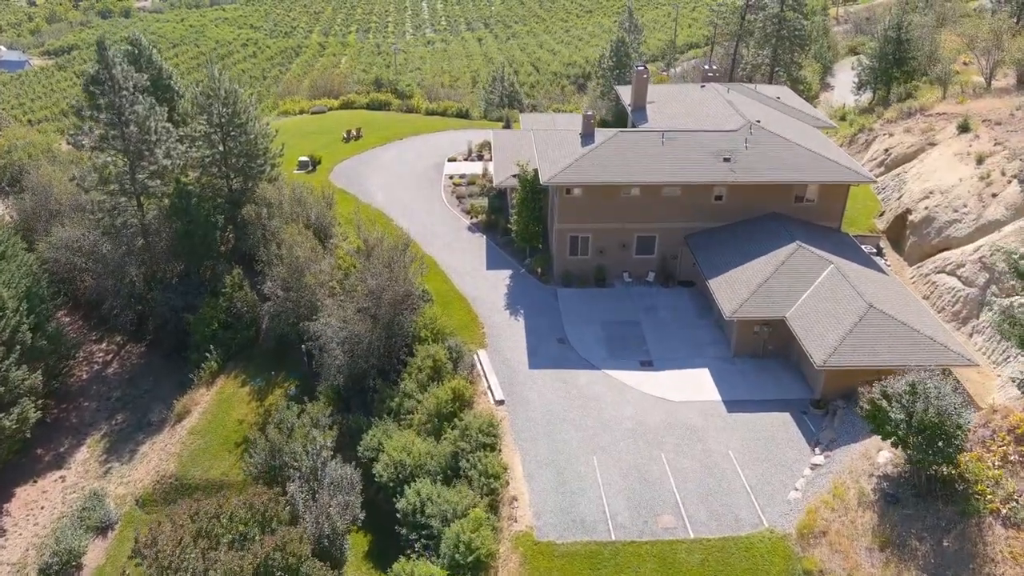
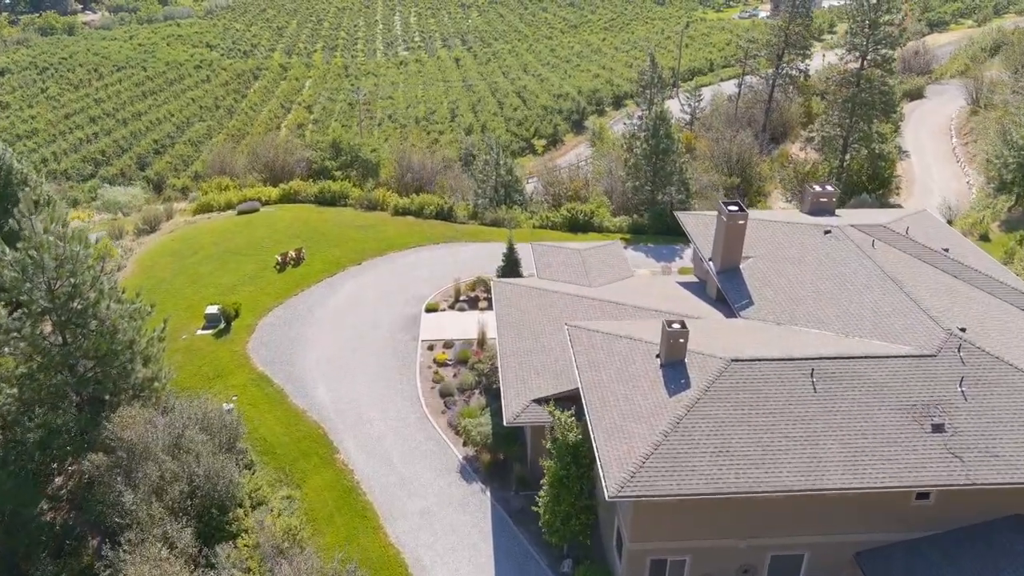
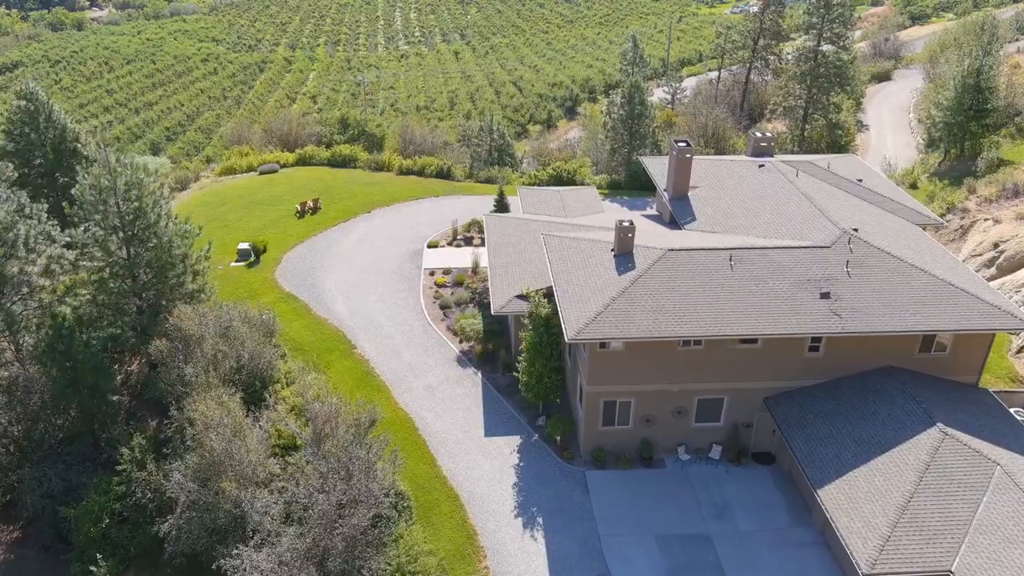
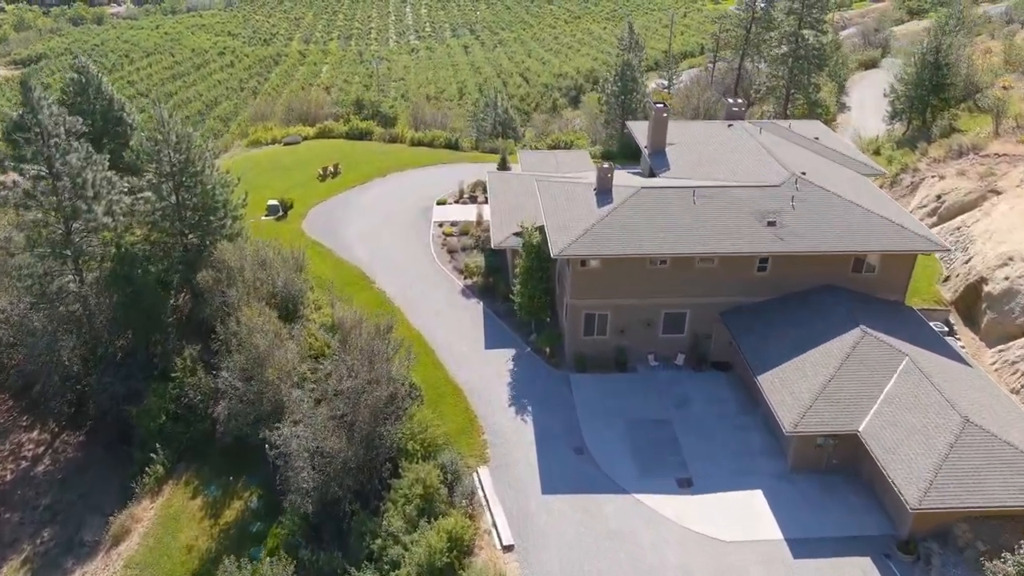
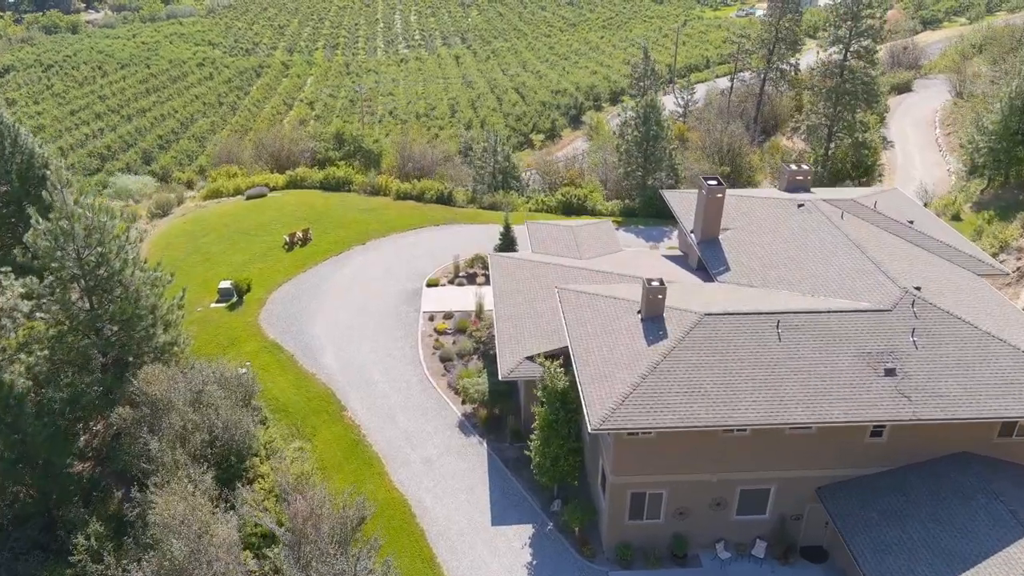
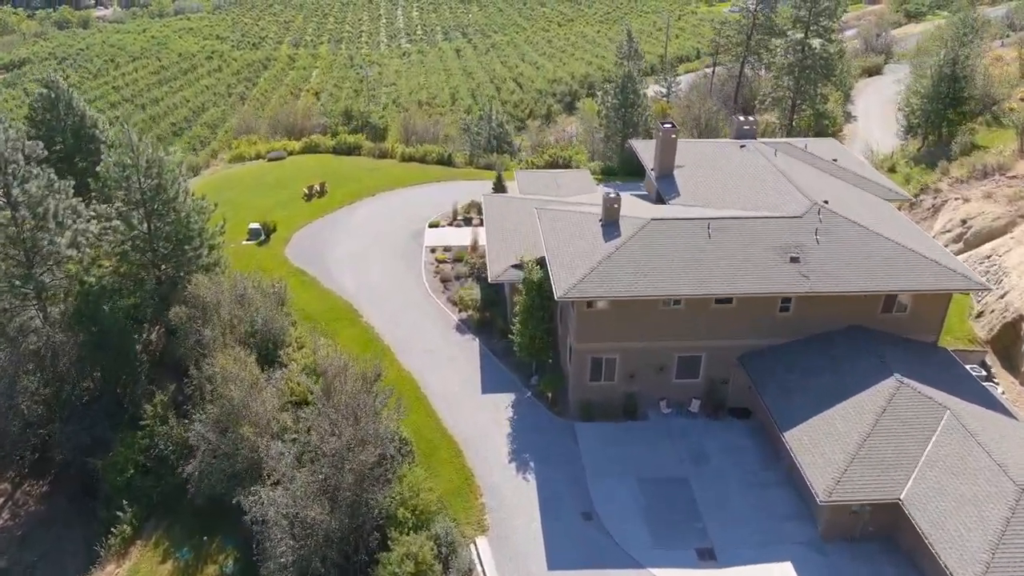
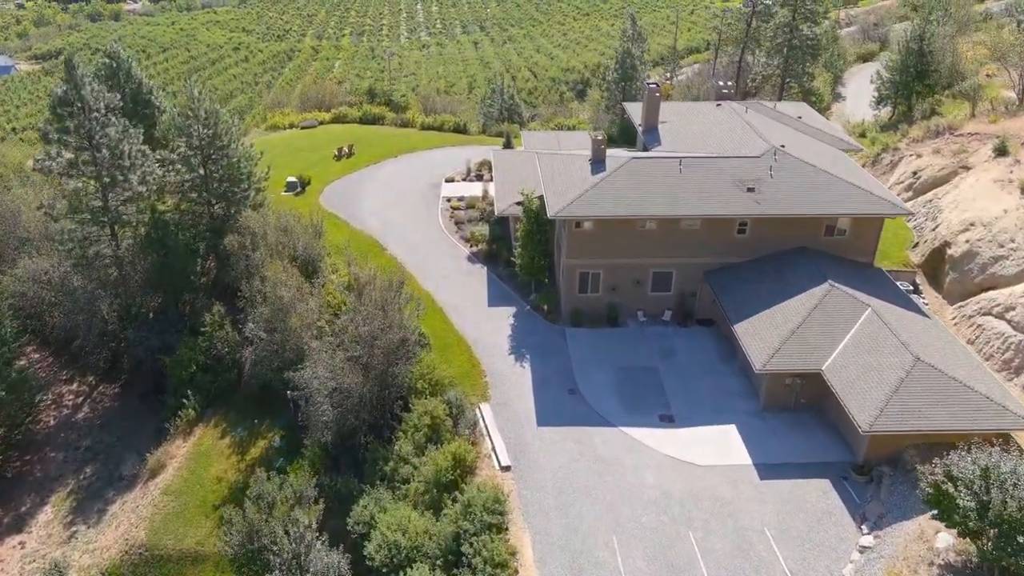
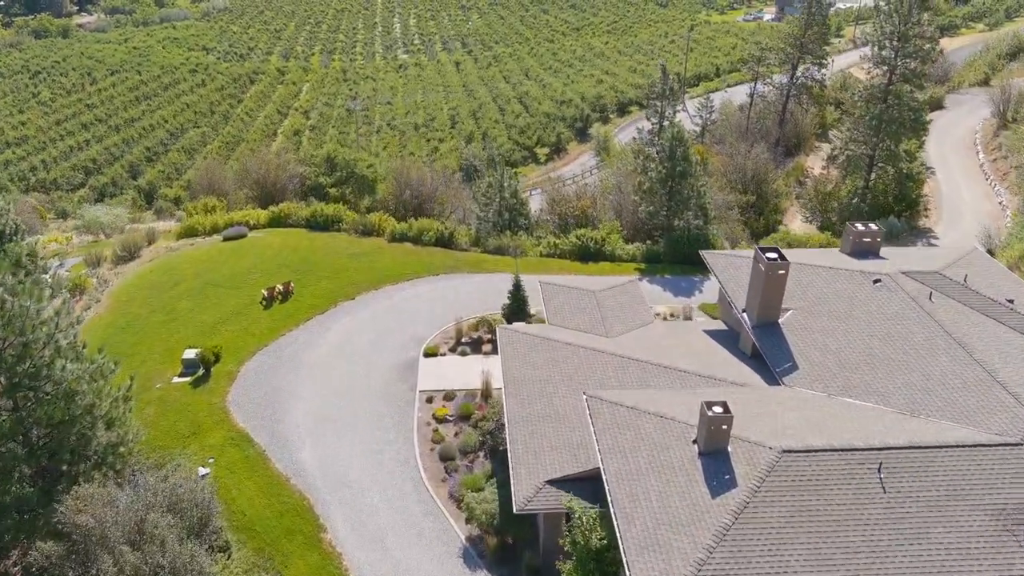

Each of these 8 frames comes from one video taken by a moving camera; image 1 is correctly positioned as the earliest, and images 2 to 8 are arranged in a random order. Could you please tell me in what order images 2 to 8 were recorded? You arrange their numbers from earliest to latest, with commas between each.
7, 4, 6, 3, 5, 2, 8
